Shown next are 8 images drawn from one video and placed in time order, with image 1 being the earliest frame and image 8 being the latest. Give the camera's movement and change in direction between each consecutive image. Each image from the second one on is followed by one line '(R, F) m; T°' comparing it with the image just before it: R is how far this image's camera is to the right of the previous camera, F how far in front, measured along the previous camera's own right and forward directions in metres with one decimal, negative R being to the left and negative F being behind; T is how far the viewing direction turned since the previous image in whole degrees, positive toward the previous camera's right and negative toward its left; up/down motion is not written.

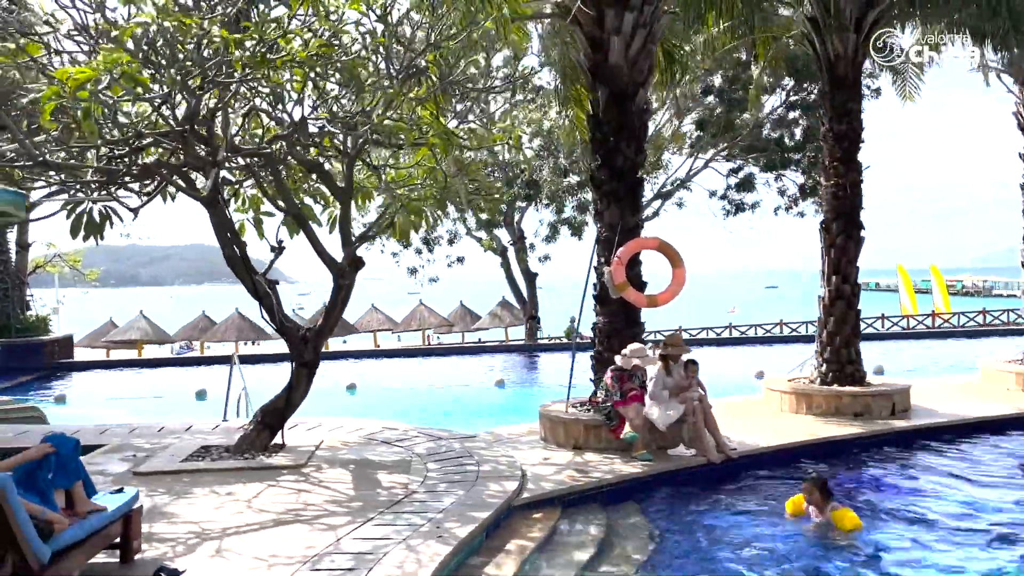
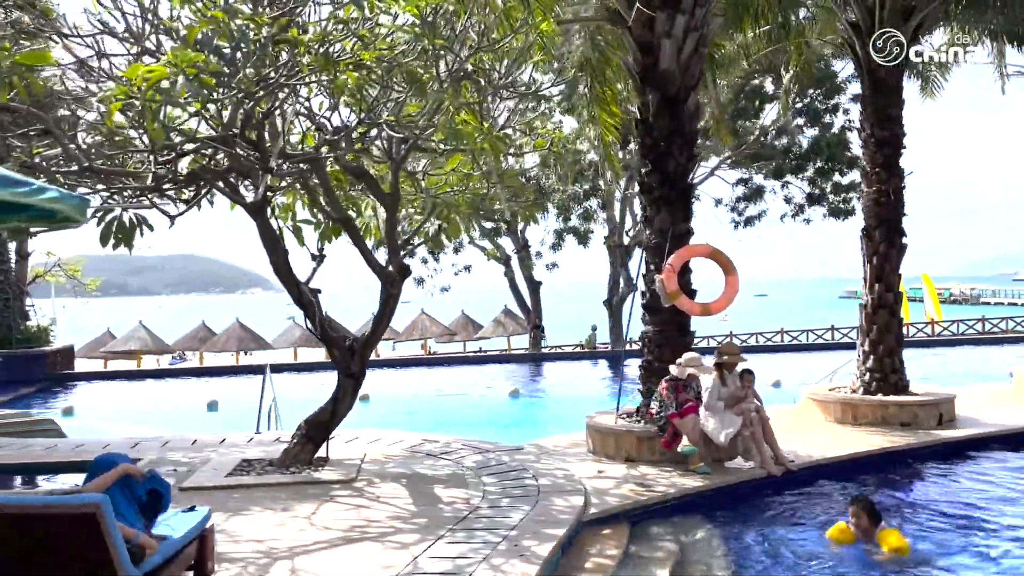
(-0.6, +0.2) m; +1°
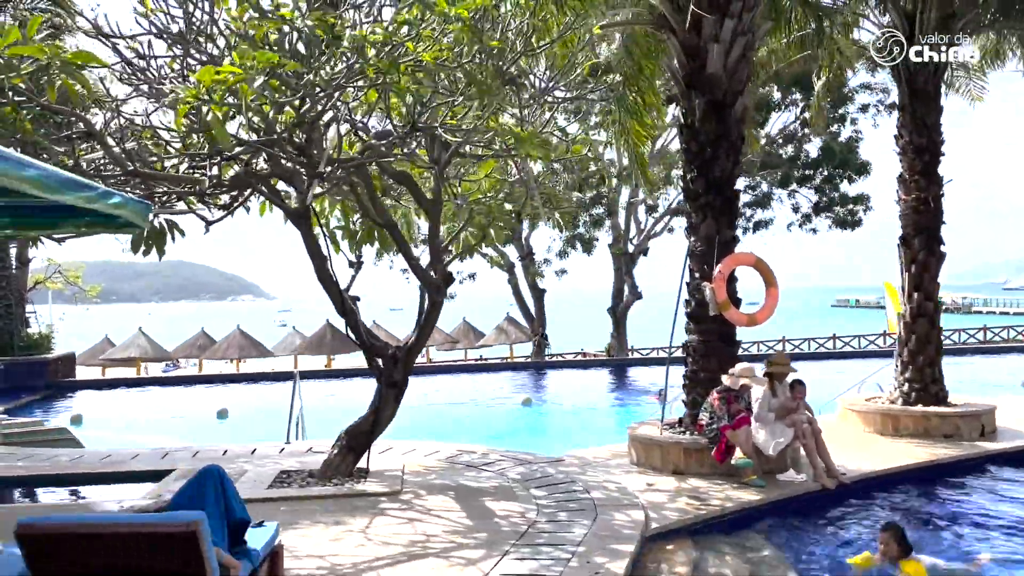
(-0.5, +0.2) m; +1°
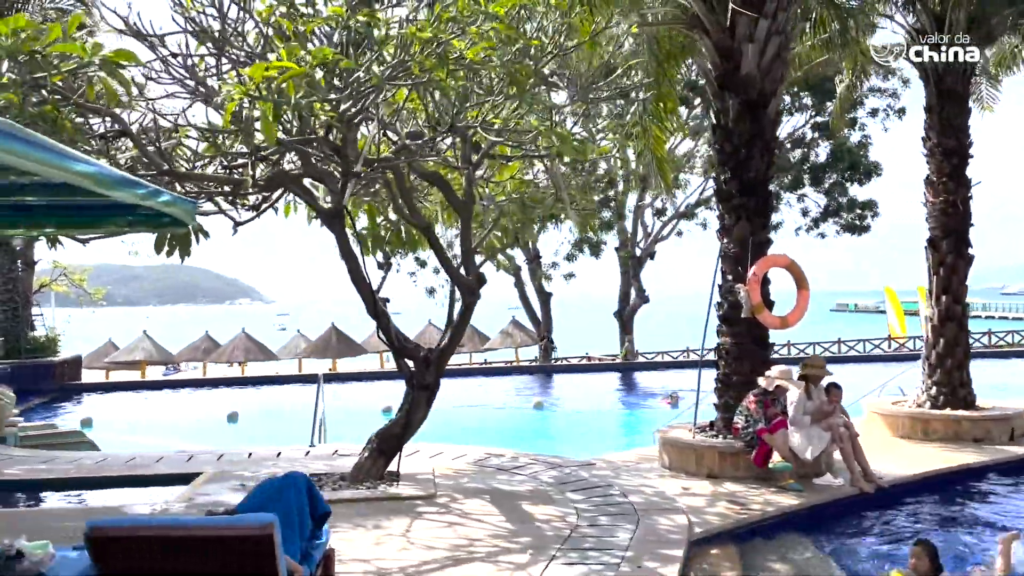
(-0.3, +0.1) m; 0°
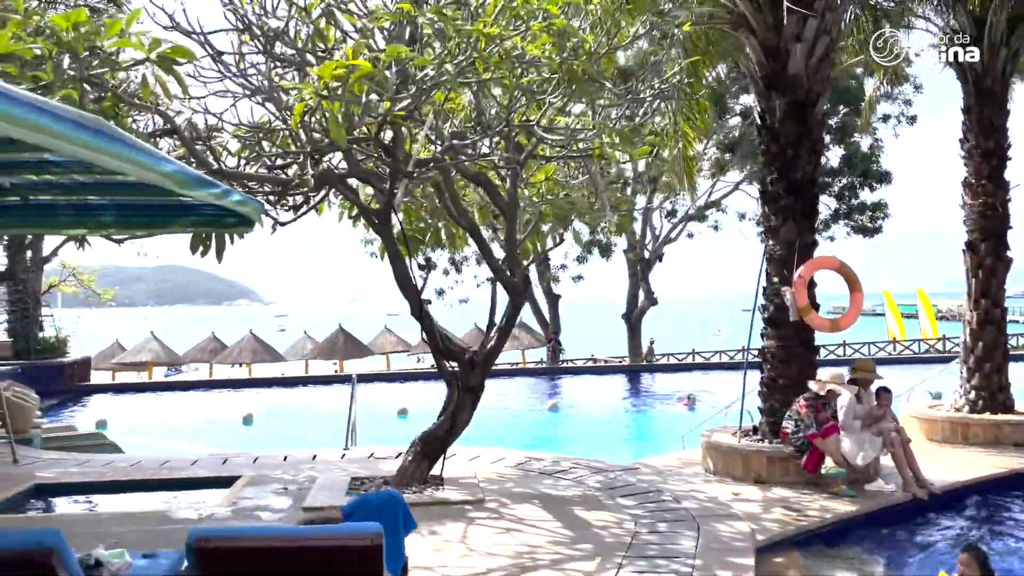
(-0.5, +0.1) m; 0°
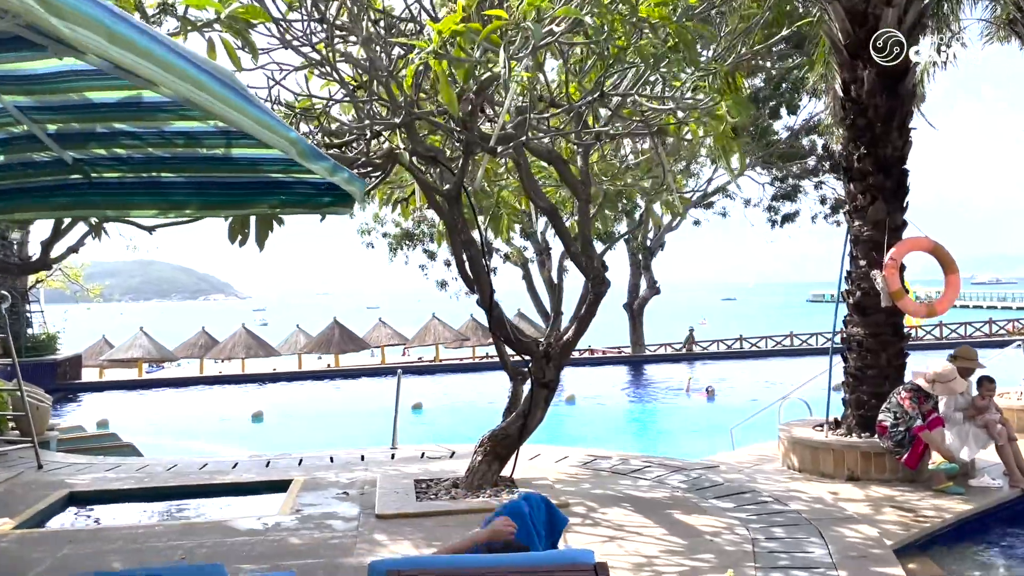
(-0.8, +0.6) m; +1°
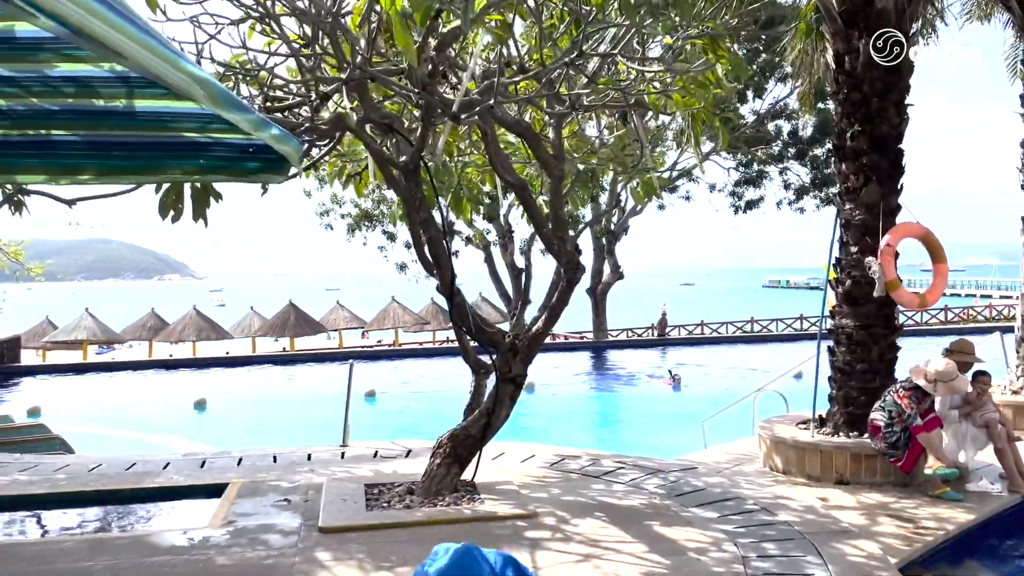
(0.0, +0.7) m; +3°
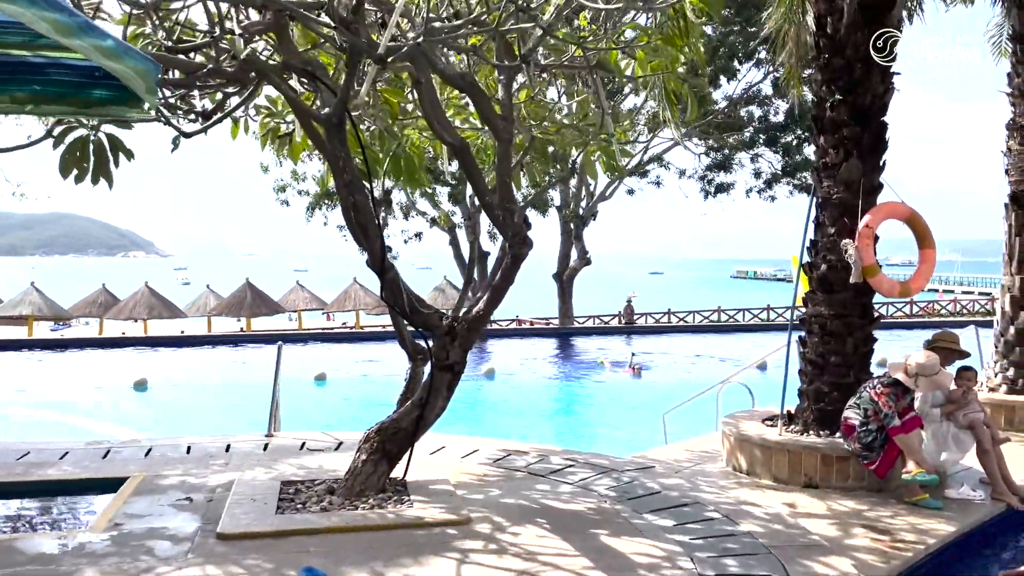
(+0.2, +0.7) m; +2°
